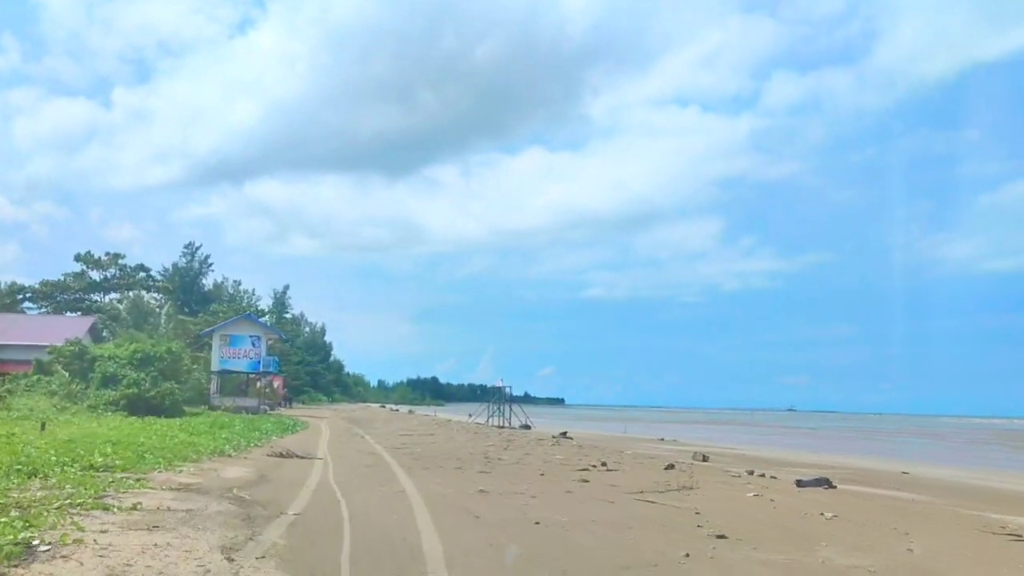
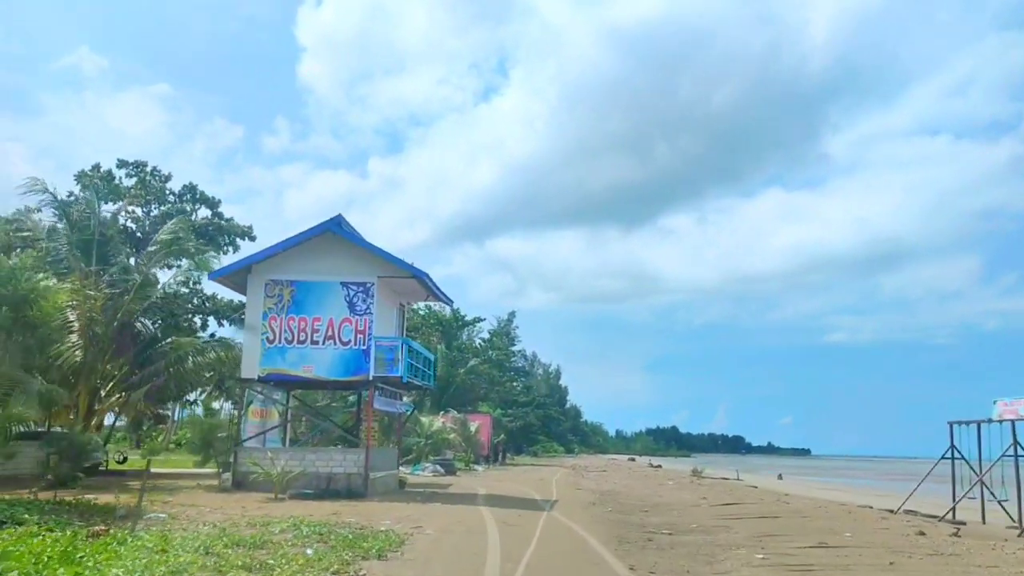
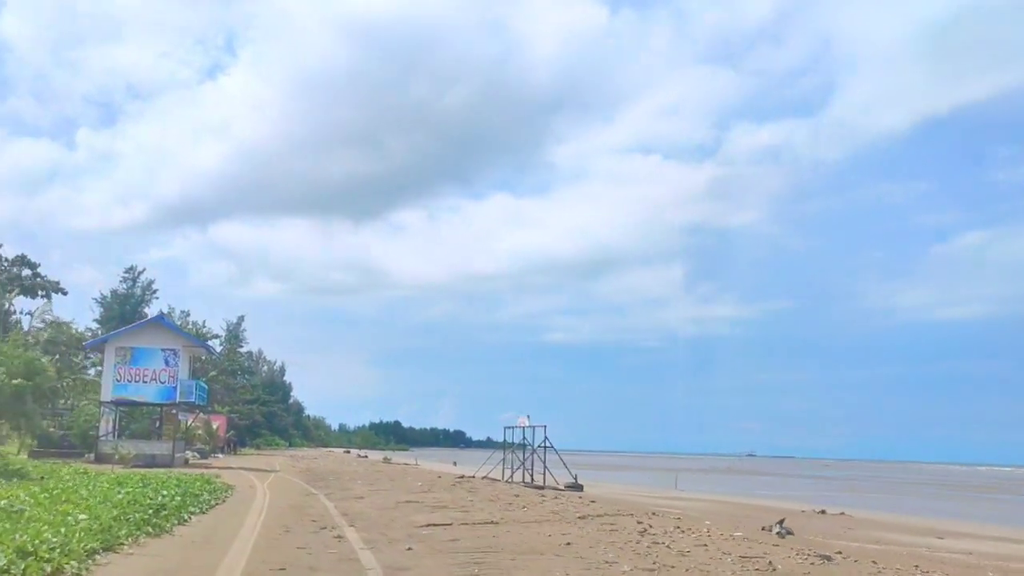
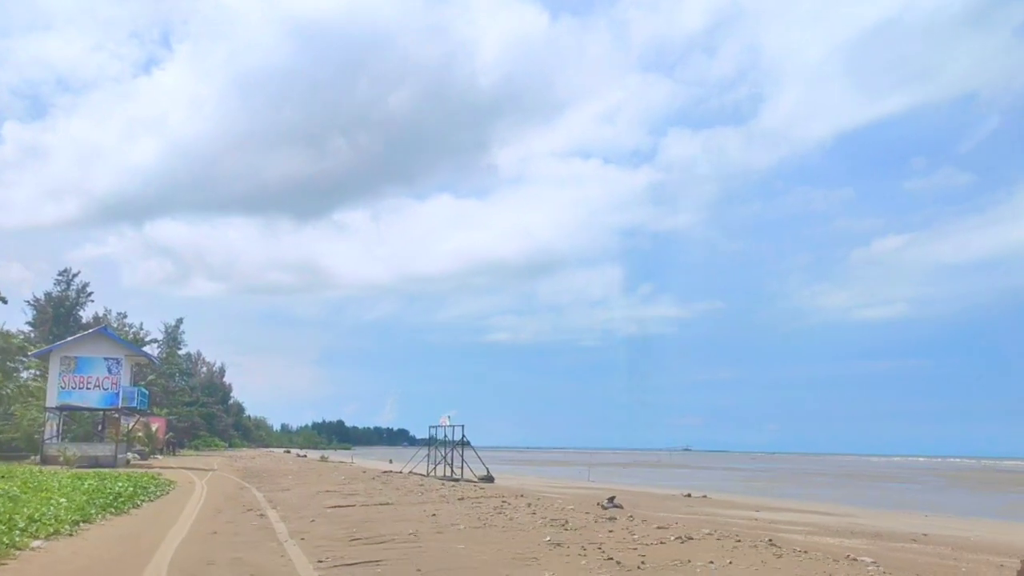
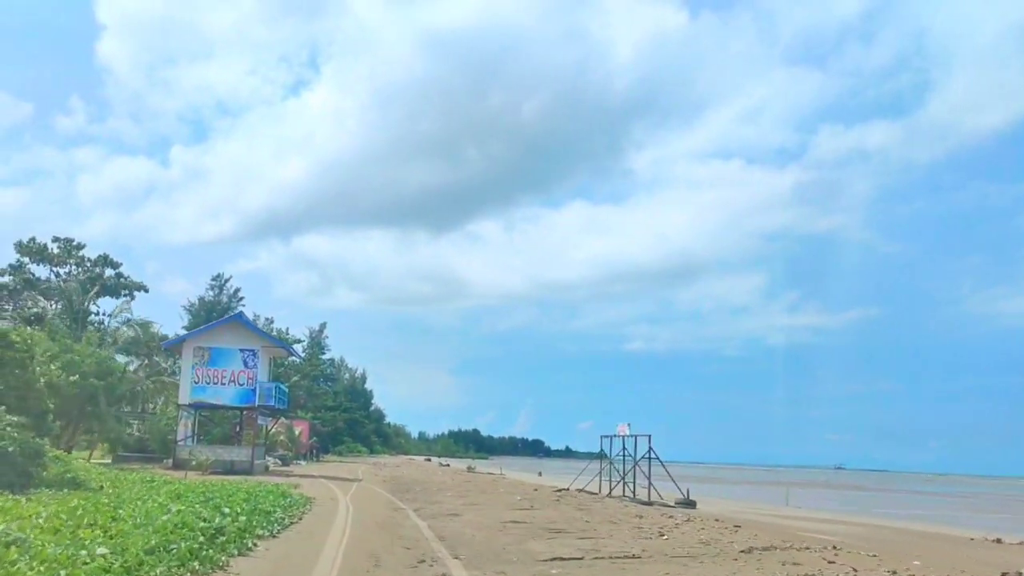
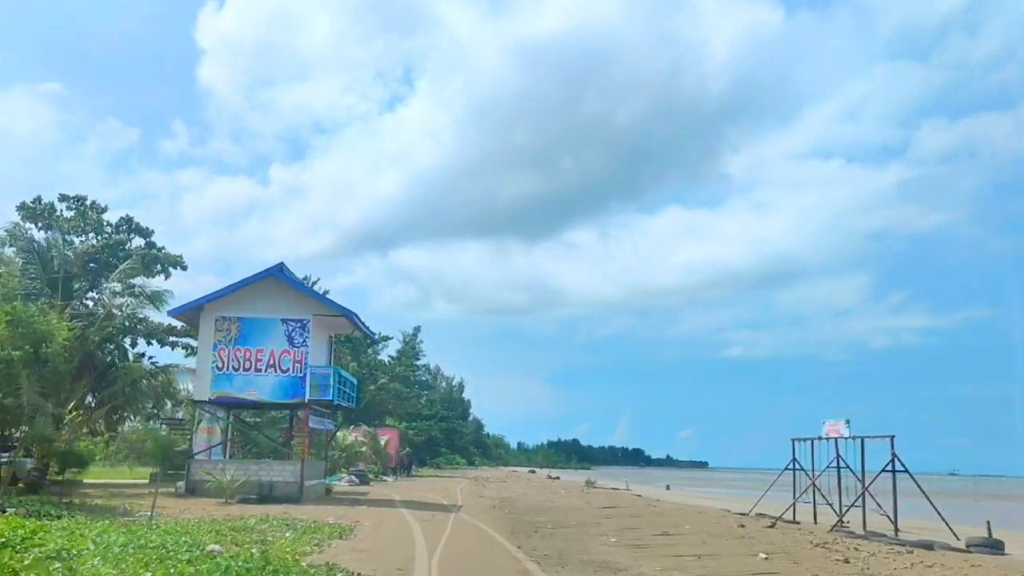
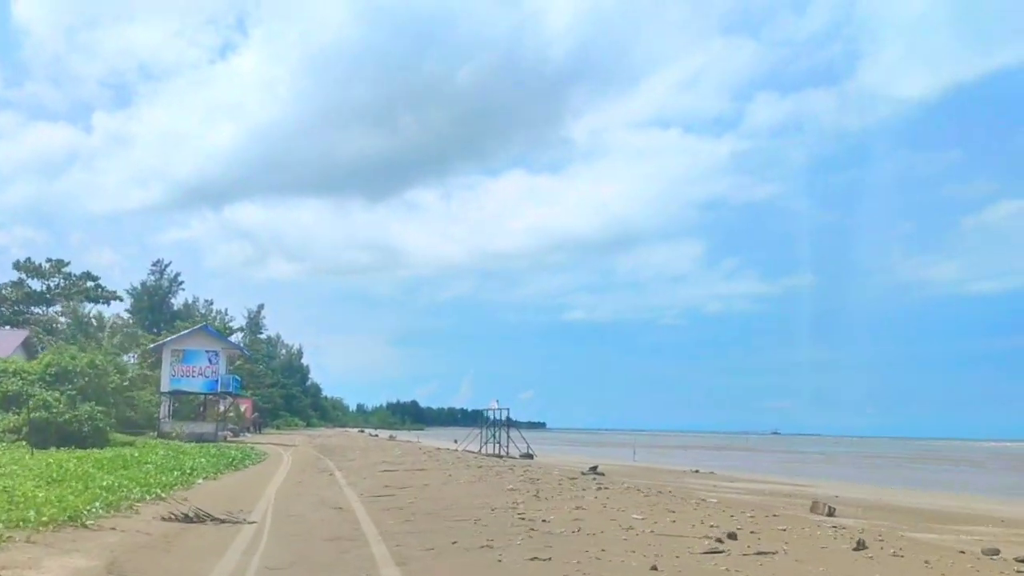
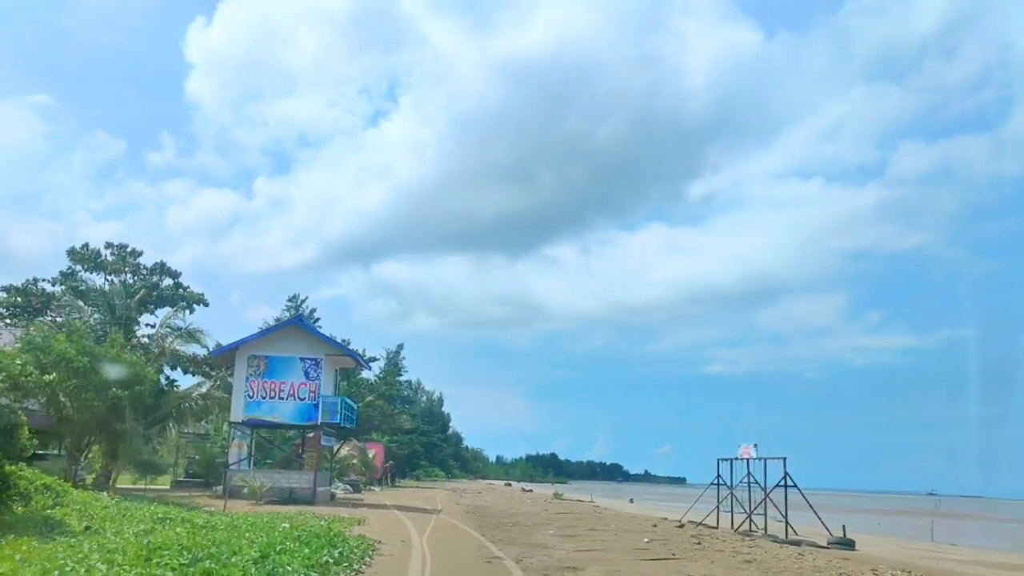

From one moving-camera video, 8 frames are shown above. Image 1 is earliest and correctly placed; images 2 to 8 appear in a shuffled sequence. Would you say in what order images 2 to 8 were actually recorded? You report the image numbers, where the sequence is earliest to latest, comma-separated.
7, 4, 3, 5, 8, 6, 2
